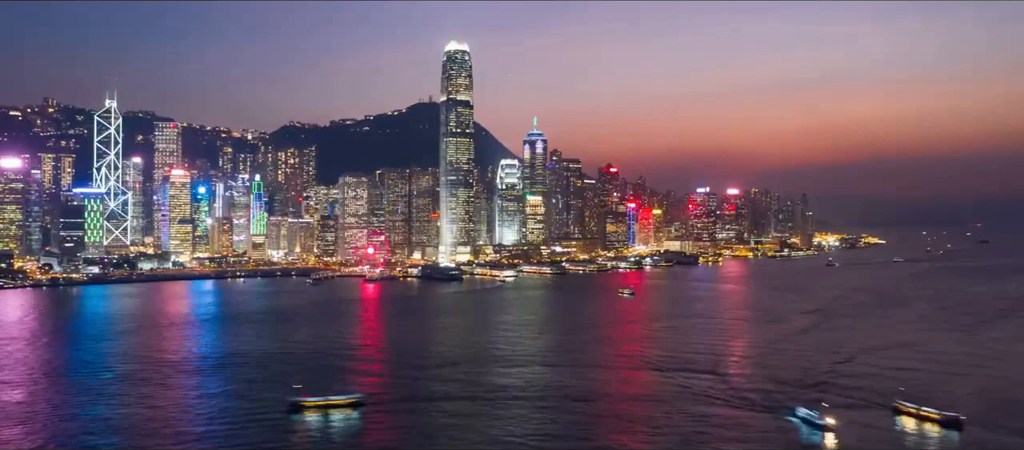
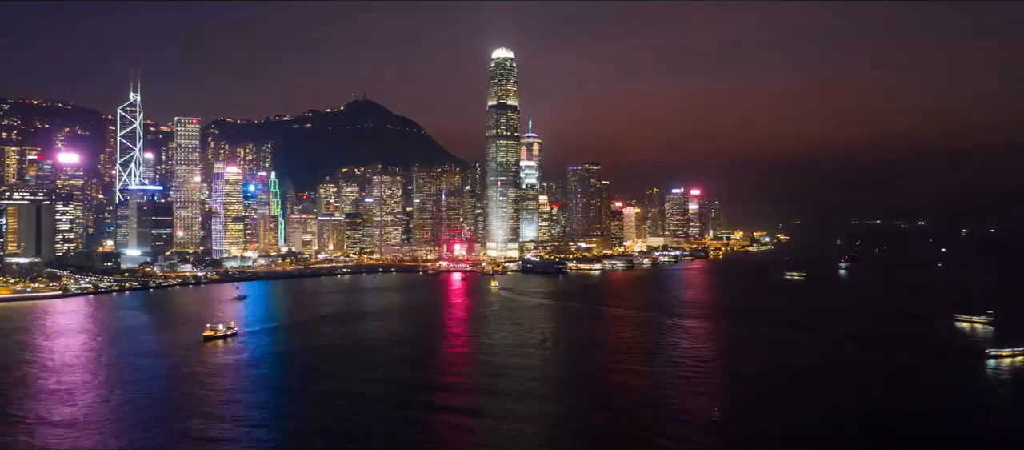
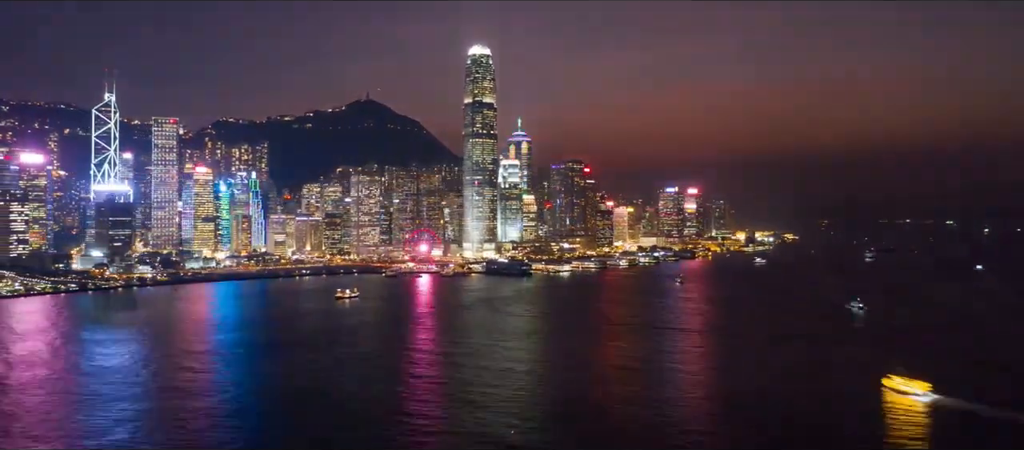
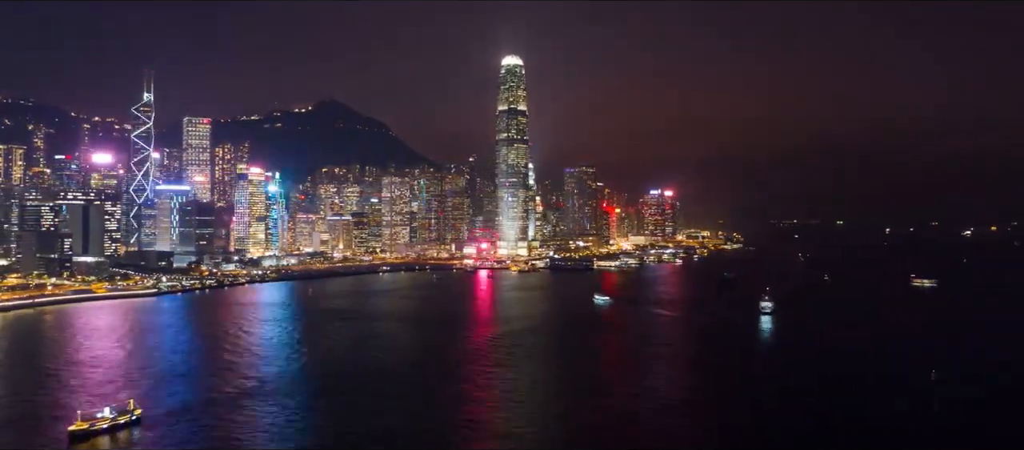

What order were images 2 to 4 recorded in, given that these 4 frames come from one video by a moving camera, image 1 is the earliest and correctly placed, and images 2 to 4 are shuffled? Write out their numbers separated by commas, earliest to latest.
3, 2, 4
